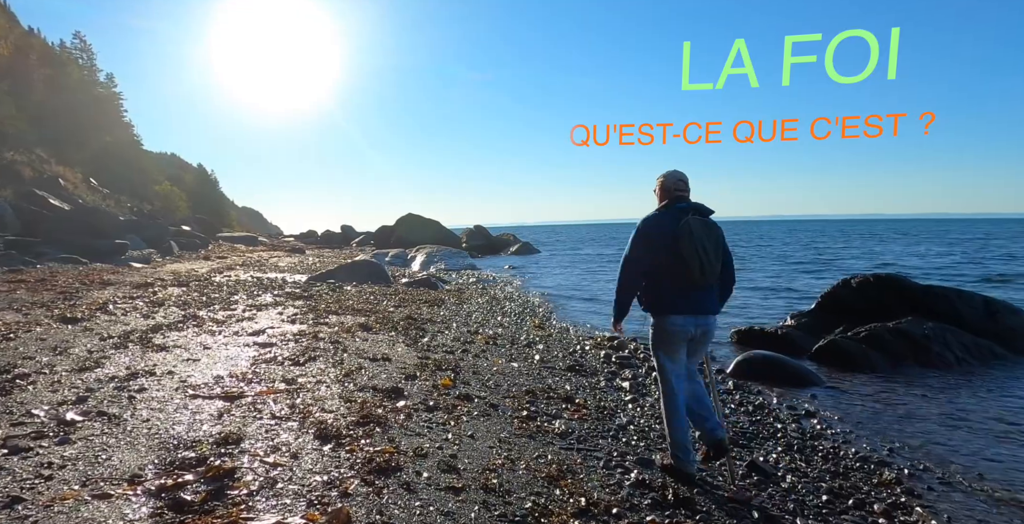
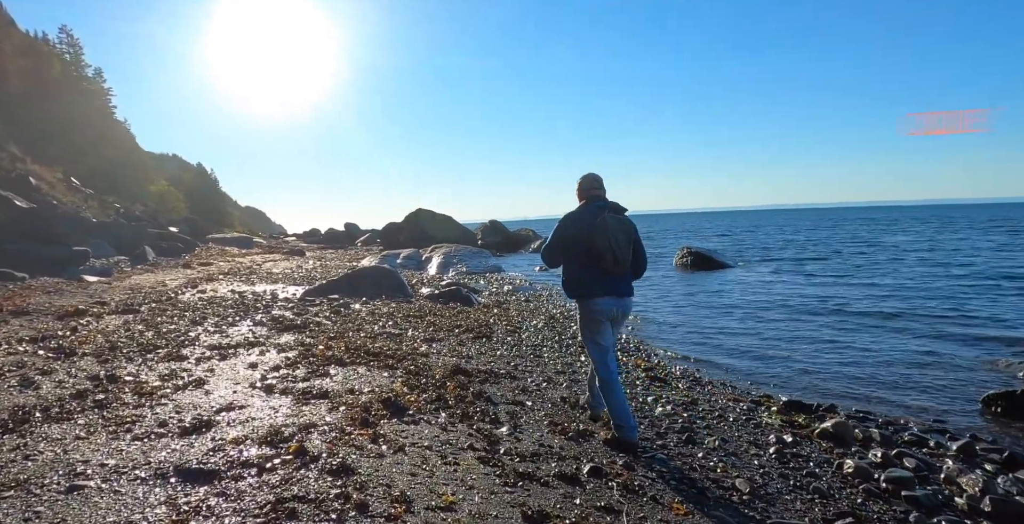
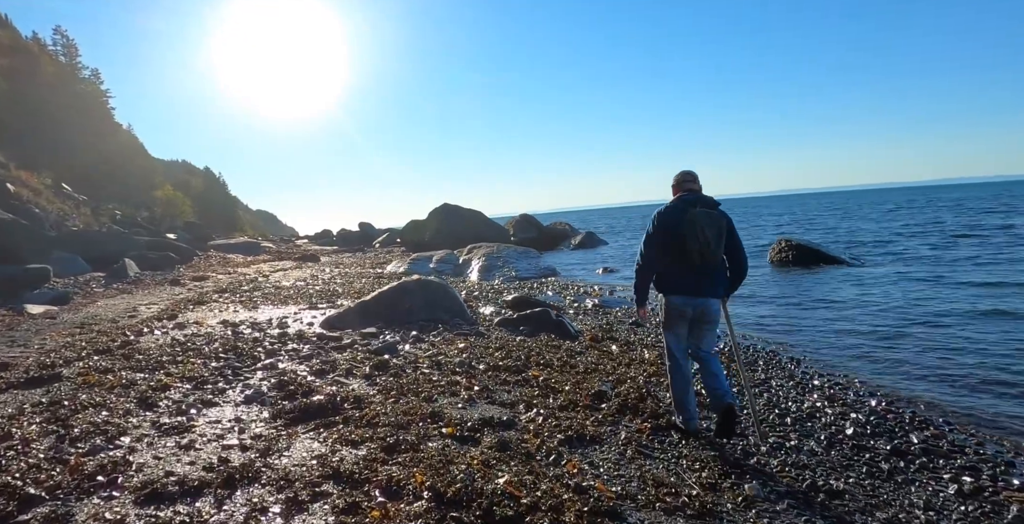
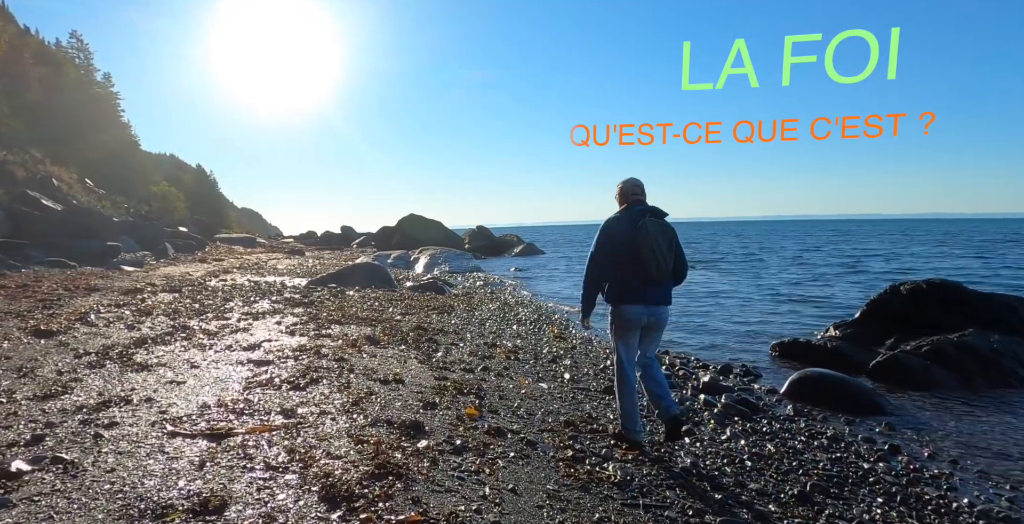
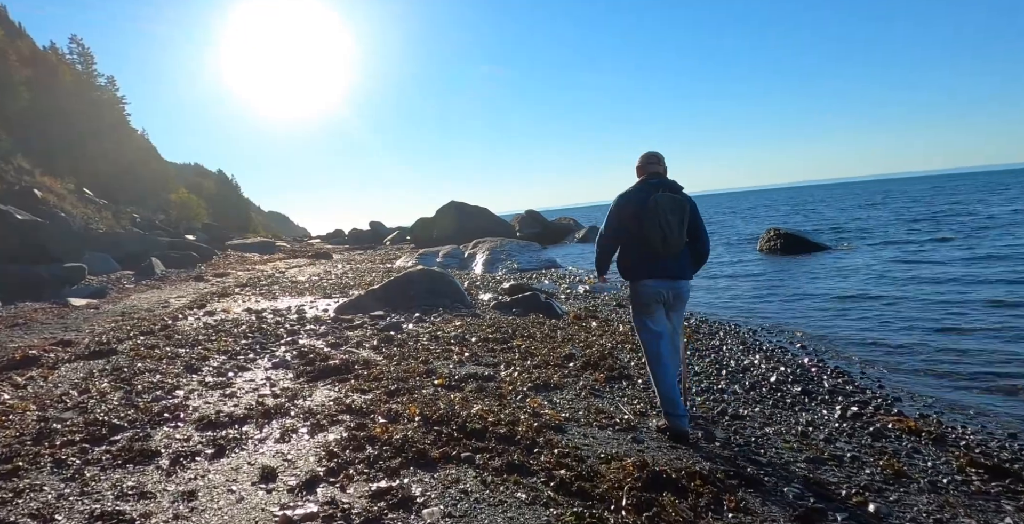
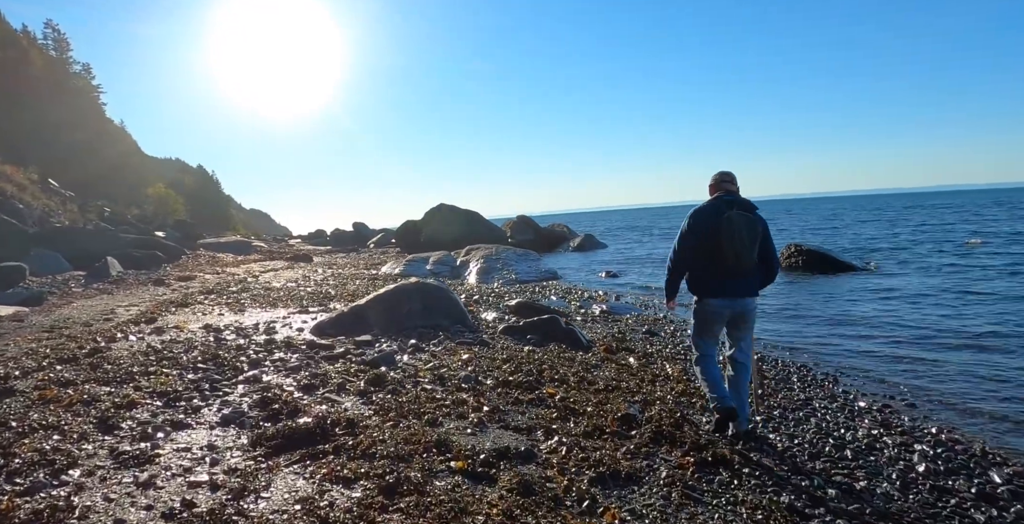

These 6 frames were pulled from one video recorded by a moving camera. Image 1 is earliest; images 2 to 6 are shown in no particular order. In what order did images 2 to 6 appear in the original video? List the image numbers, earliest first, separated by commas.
4, 2, 5, 3, 6
